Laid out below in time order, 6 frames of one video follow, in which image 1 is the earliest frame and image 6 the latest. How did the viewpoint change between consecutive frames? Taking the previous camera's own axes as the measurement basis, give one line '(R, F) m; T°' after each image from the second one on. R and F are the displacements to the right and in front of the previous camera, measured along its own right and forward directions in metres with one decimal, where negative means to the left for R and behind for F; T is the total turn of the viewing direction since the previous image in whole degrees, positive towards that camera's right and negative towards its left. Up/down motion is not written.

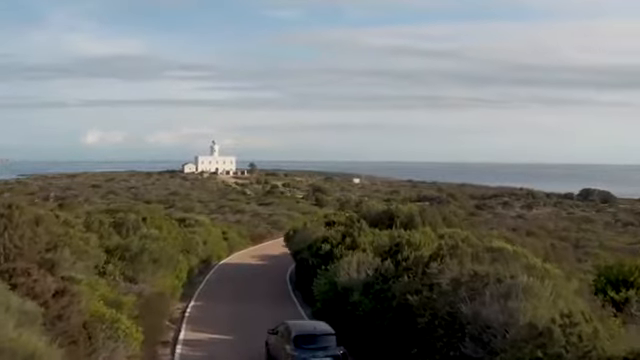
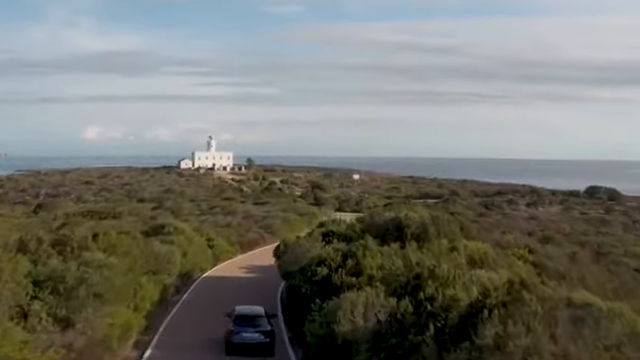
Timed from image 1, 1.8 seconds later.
(+0.1, +4.3) m; 0°
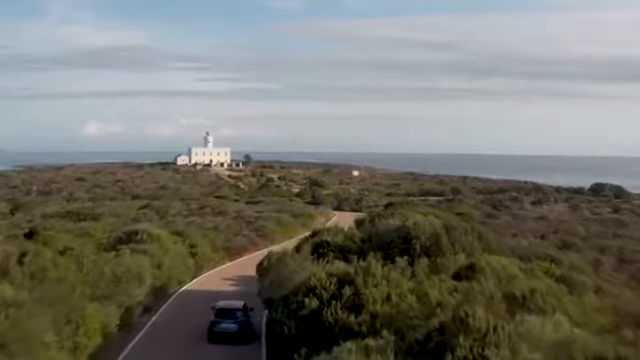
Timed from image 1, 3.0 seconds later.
(+0.2, +3.7) m; 0°
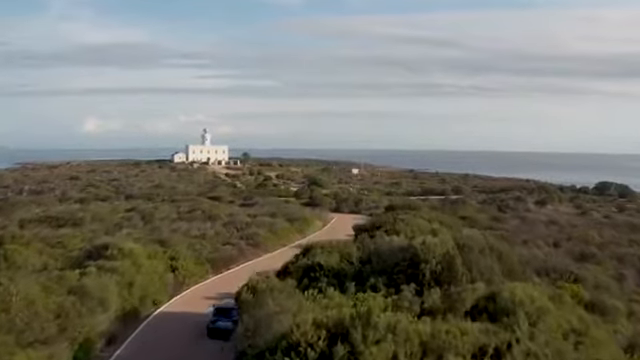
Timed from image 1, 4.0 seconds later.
(+0.2, +3.1) m; 0°
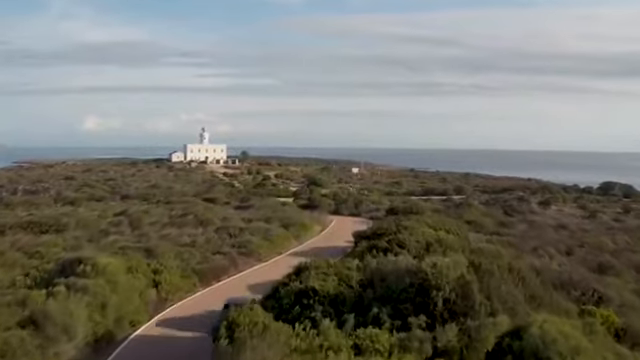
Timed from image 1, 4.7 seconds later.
(+0.1, +2.4) m; 0°
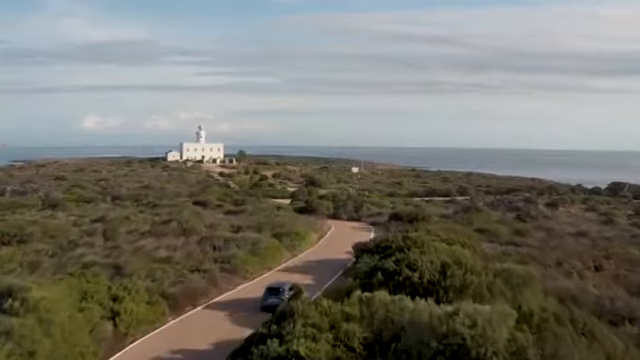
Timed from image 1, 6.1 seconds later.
(+0.2, +4.6) m; 0°
